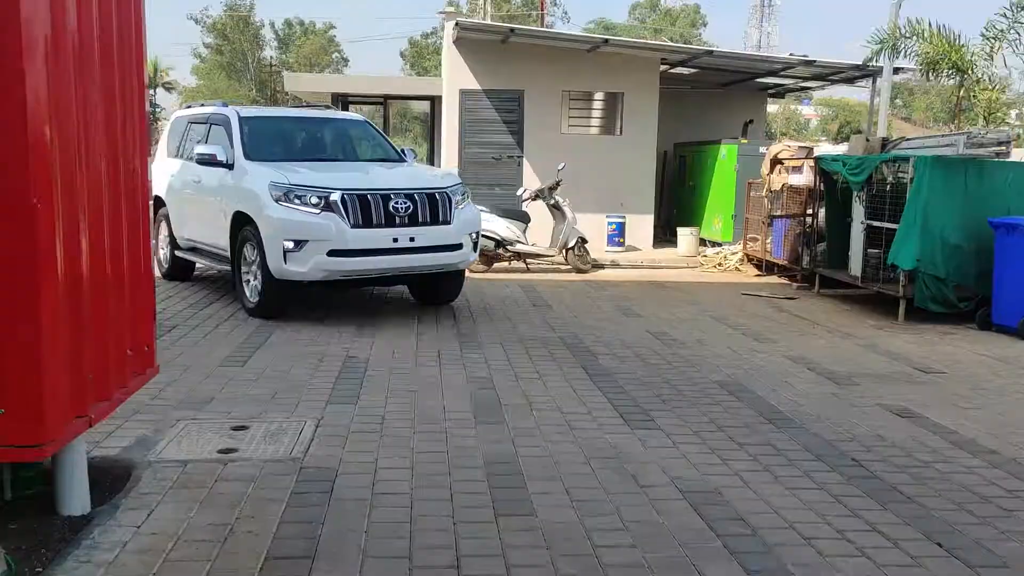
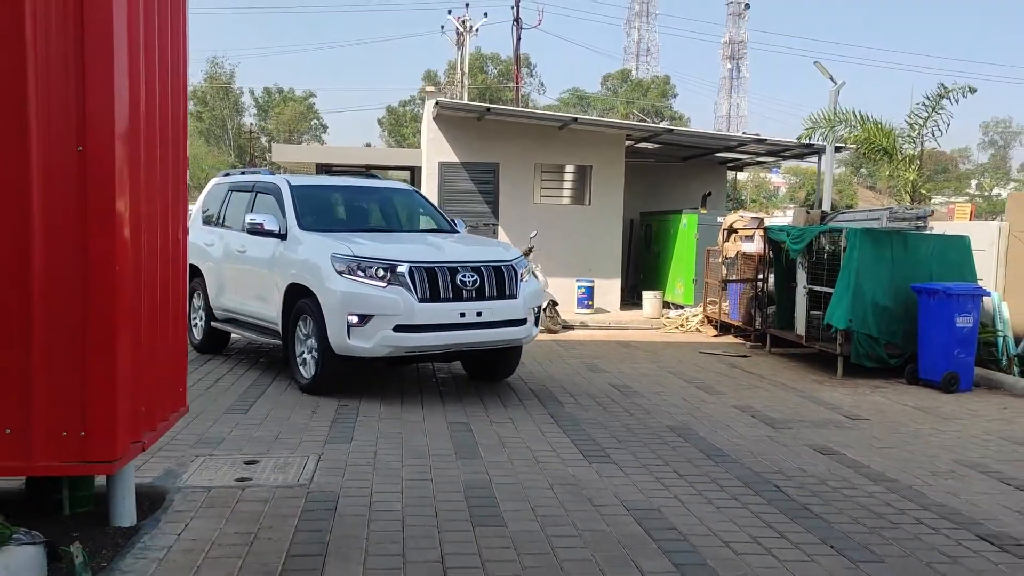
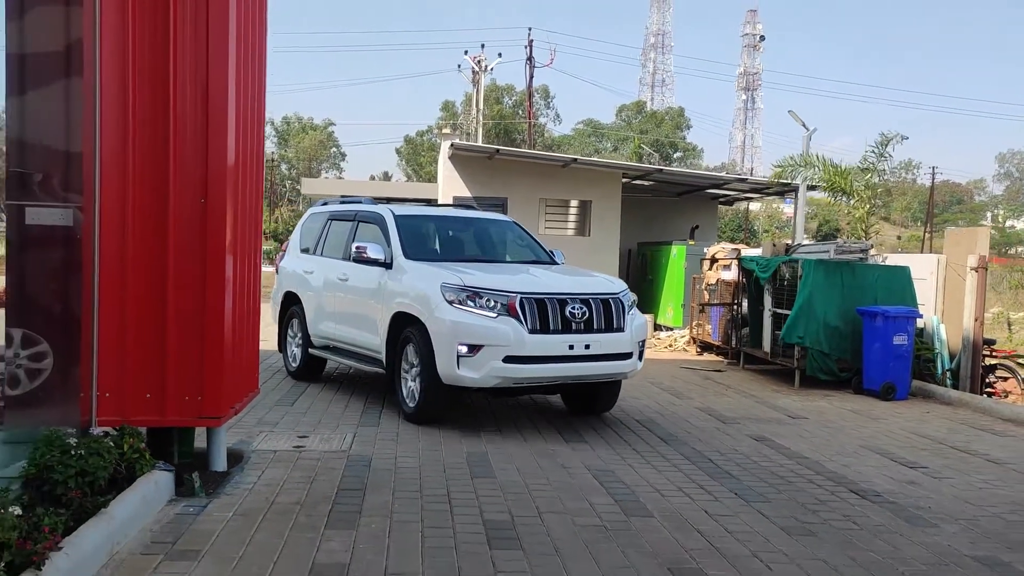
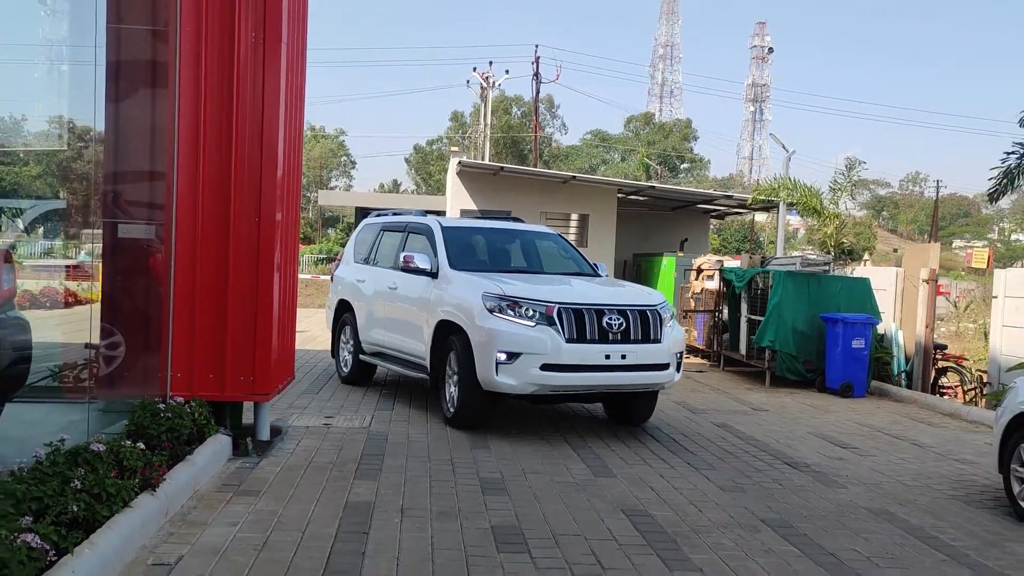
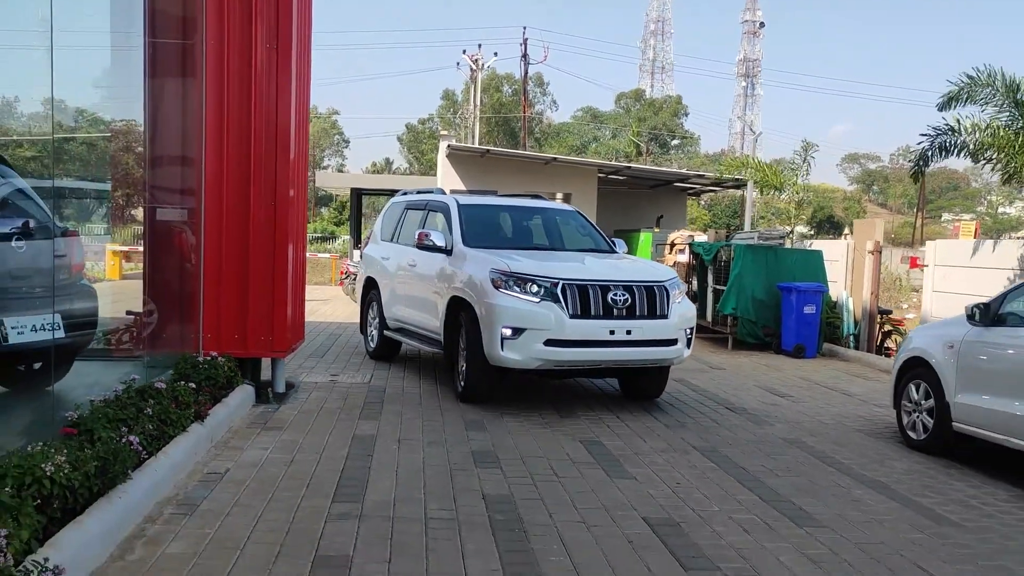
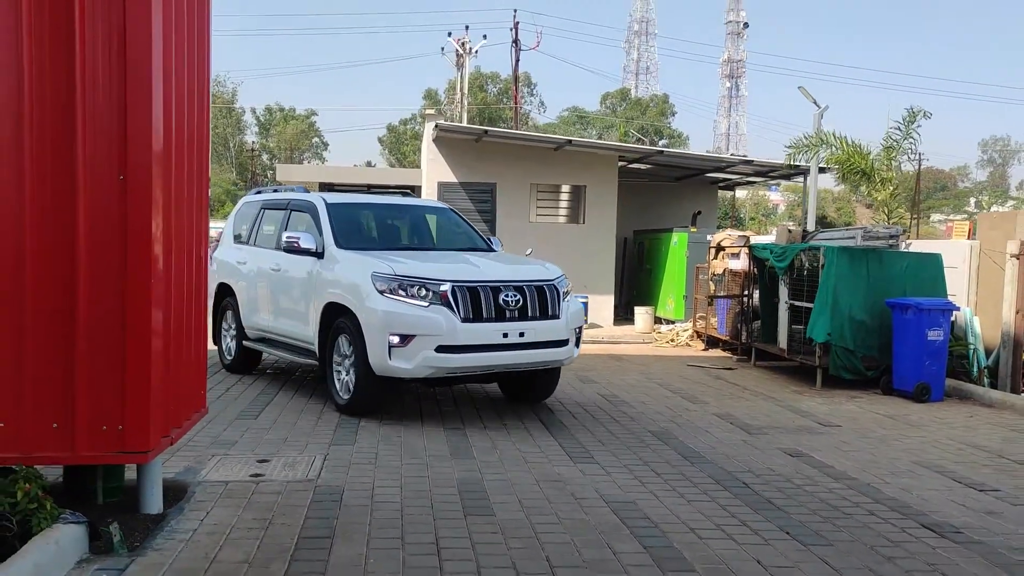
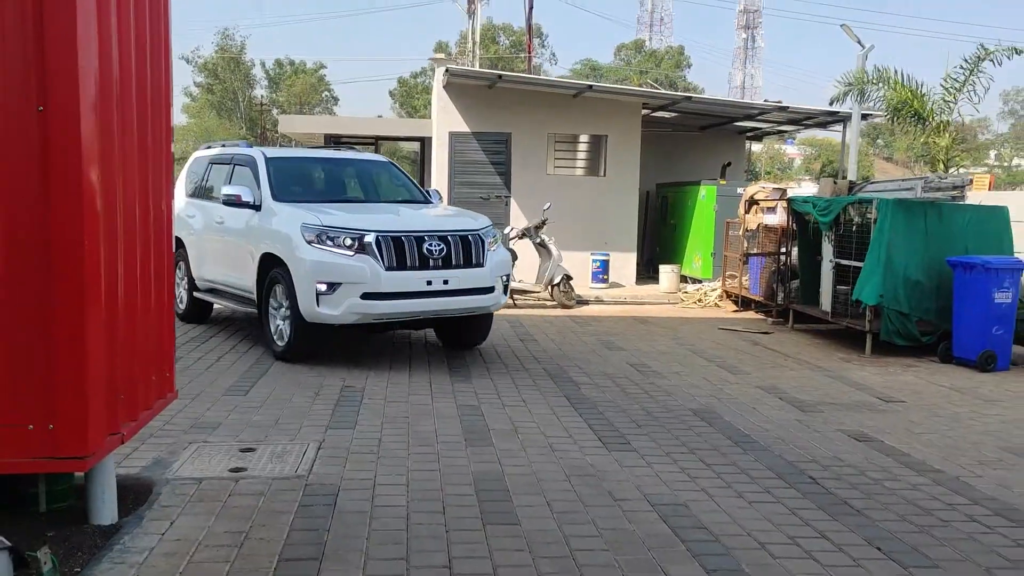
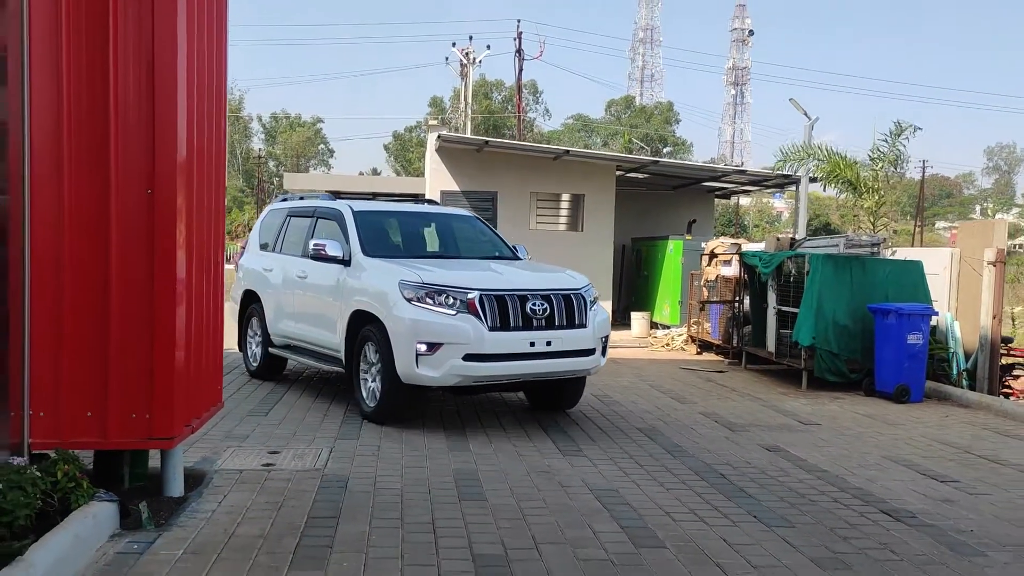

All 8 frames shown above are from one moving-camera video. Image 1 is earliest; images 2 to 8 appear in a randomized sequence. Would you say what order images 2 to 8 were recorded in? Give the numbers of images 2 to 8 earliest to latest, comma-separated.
7, 2, 6, 8, 3, 4, 5
